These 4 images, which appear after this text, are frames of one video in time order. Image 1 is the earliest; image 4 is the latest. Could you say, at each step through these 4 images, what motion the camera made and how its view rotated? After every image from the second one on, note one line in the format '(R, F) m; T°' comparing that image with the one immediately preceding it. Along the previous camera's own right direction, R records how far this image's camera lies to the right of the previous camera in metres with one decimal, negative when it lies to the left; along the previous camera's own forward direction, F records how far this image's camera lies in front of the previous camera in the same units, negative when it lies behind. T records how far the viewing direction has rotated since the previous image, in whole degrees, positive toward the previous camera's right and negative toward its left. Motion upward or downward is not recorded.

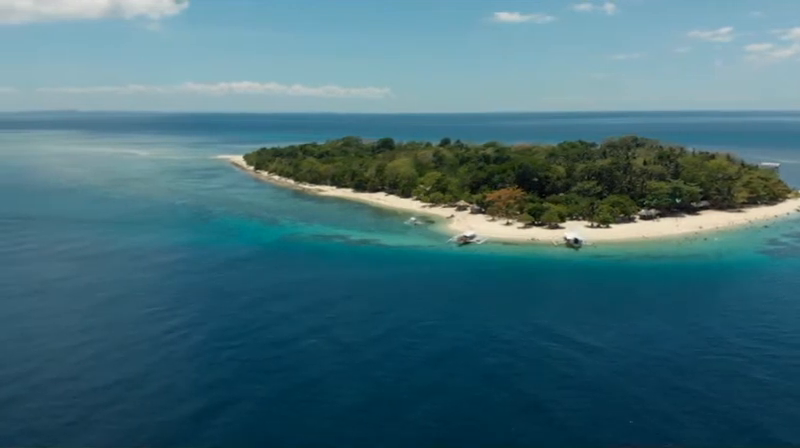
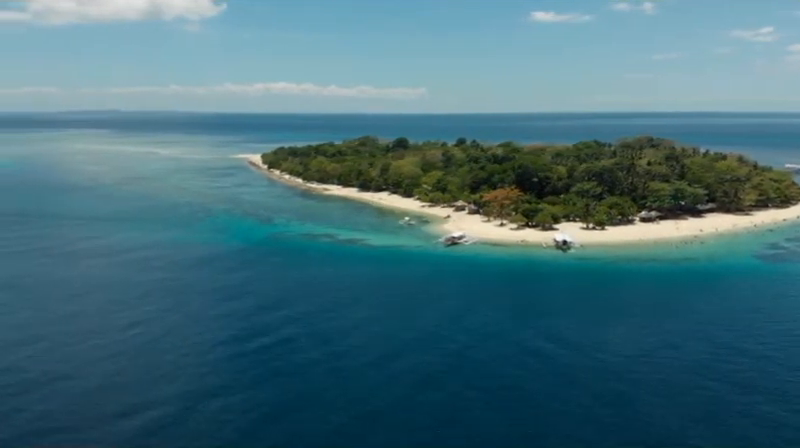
(+2.5, +0.7) m; -2°
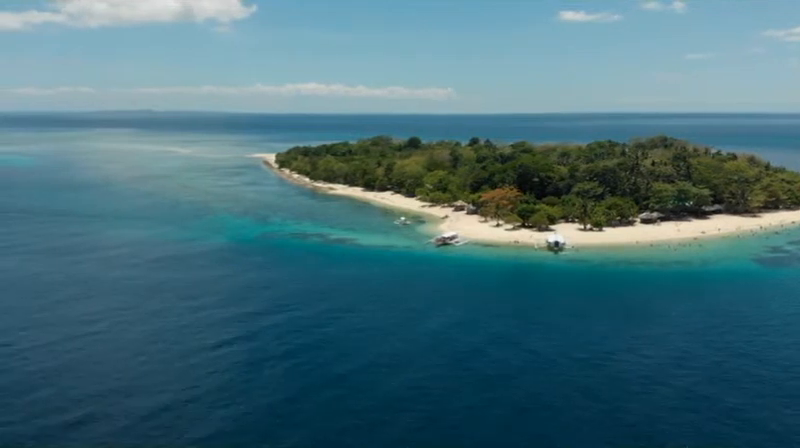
(+2.0, +0.7) m; -2°
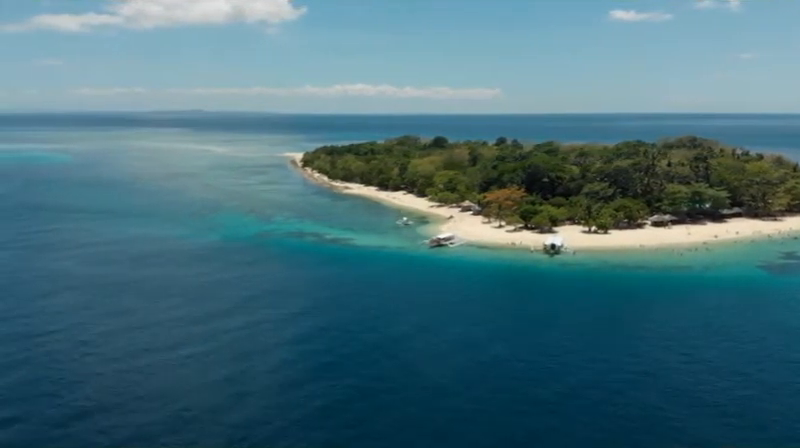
(+2.7, +1.1) m; -3°
